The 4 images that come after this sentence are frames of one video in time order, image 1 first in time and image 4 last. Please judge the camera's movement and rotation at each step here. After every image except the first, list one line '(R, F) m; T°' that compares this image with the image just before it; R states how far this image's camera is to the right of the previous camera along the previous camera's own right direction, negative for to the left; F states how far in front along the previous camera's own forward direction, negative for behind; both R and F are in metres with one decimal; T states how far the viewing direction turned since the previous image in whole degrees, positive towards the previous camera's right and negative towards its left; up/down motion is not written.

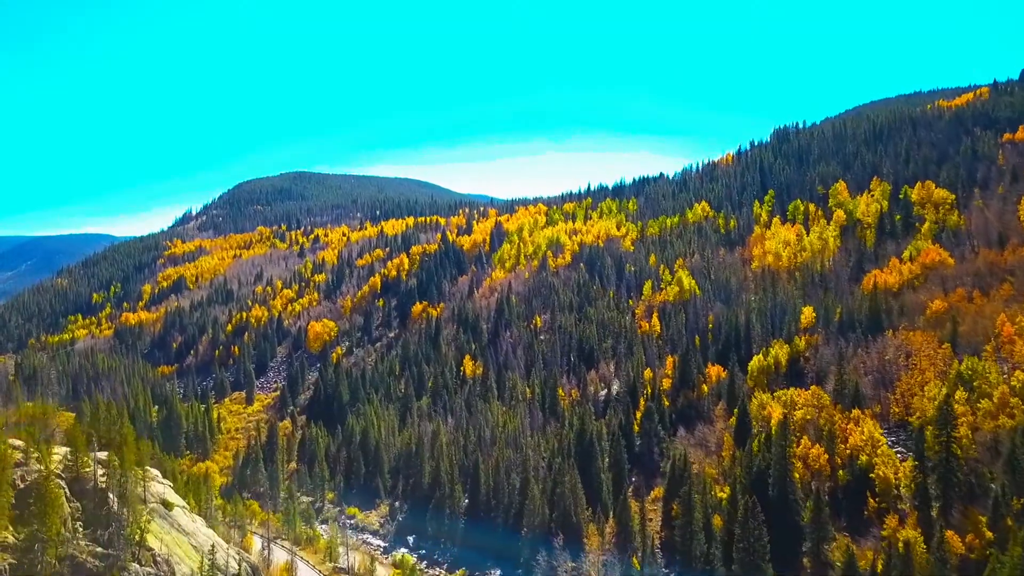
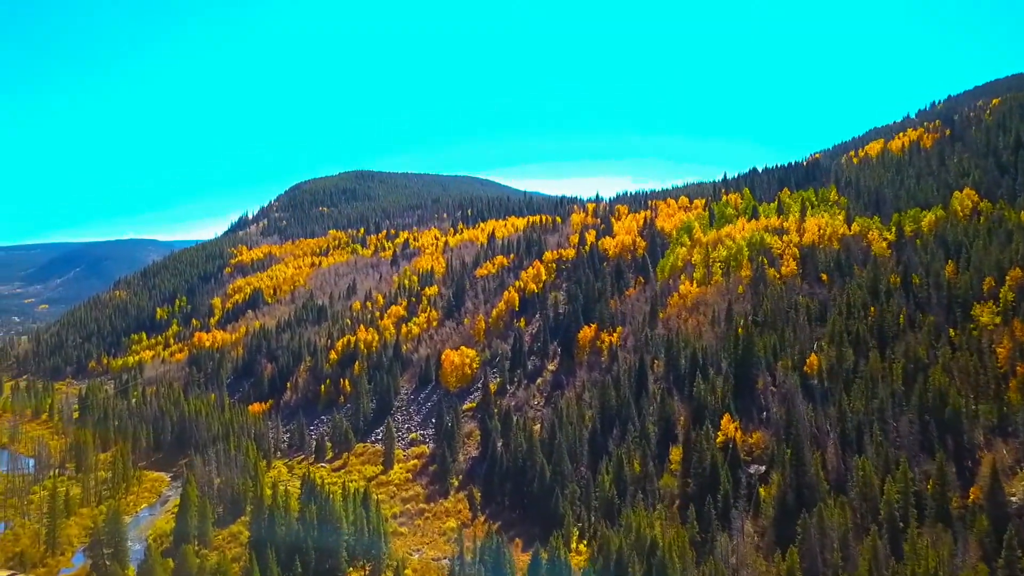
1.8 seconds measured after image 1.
(-22.8, +32.0) m; -2°
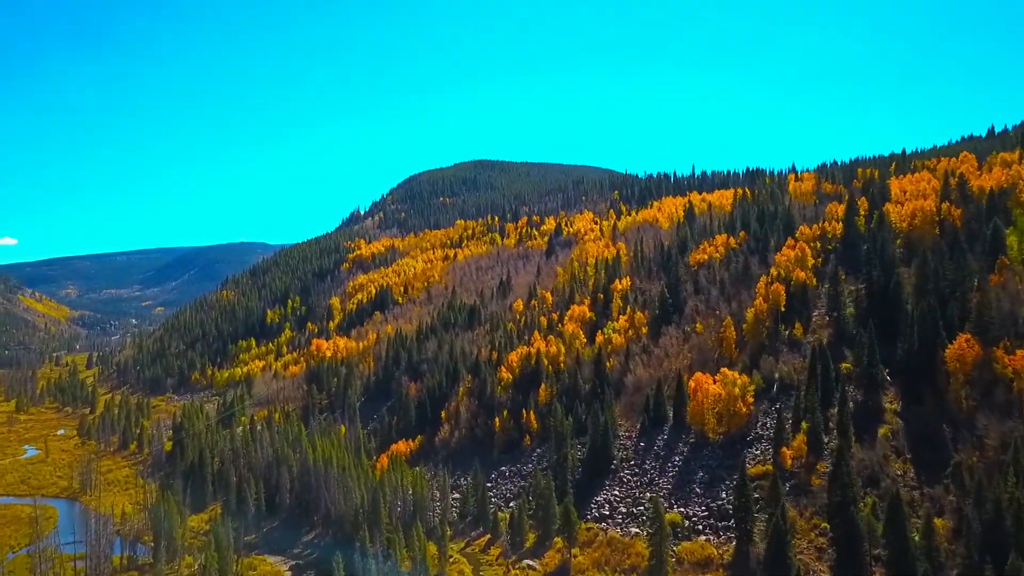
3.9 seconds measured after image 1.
(-18.8, +42.0) m; -7°
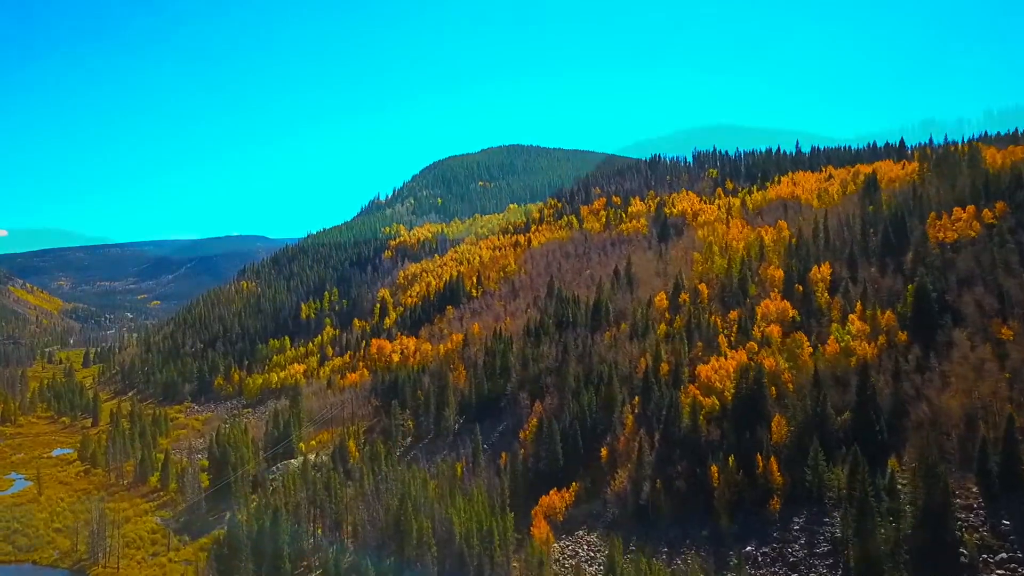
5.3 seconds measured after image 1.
(-18.5, +31.2) m; 0°
